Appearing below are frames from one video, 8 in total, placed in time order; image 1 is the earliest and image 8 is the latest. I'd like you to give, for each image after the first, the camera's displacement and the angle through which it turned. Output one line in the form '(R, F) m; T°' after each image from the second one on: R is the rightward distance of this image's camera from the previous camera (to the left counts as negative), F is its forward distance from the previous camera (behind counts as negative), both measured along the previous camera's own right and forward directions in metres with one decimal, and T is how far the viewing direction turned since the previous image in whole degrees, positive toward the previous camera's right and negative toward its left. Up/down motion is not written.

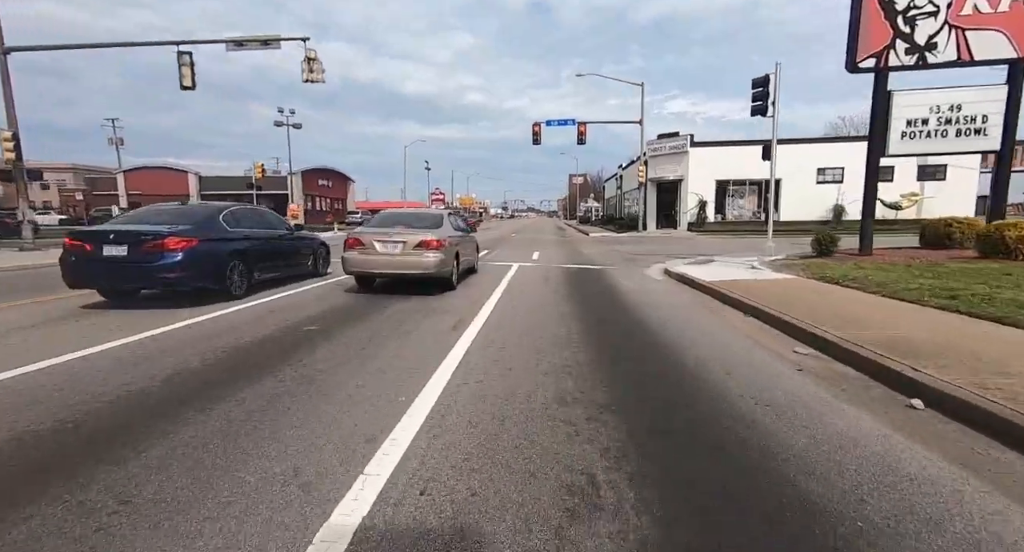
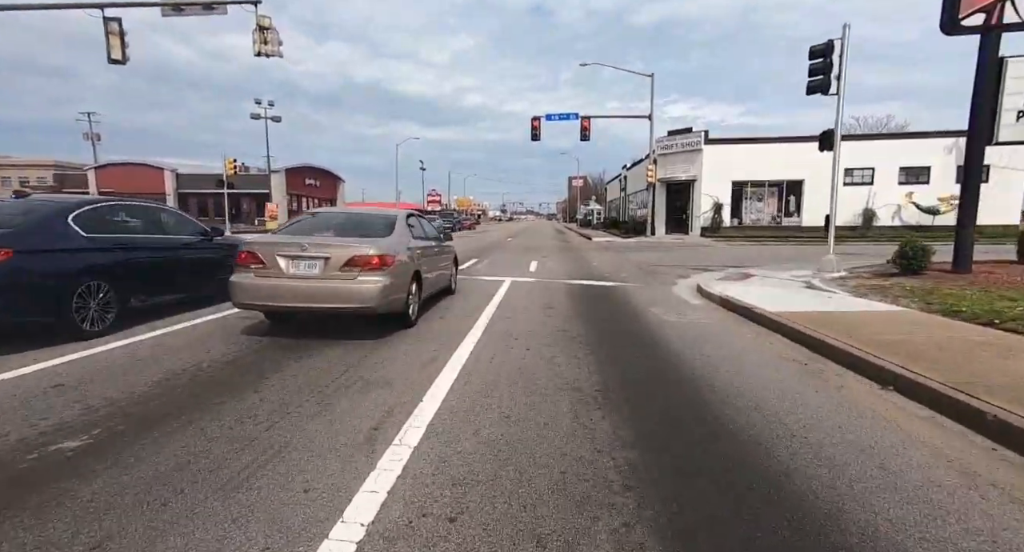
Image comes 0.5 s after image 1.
(+0.2, +3.1) m; 0°
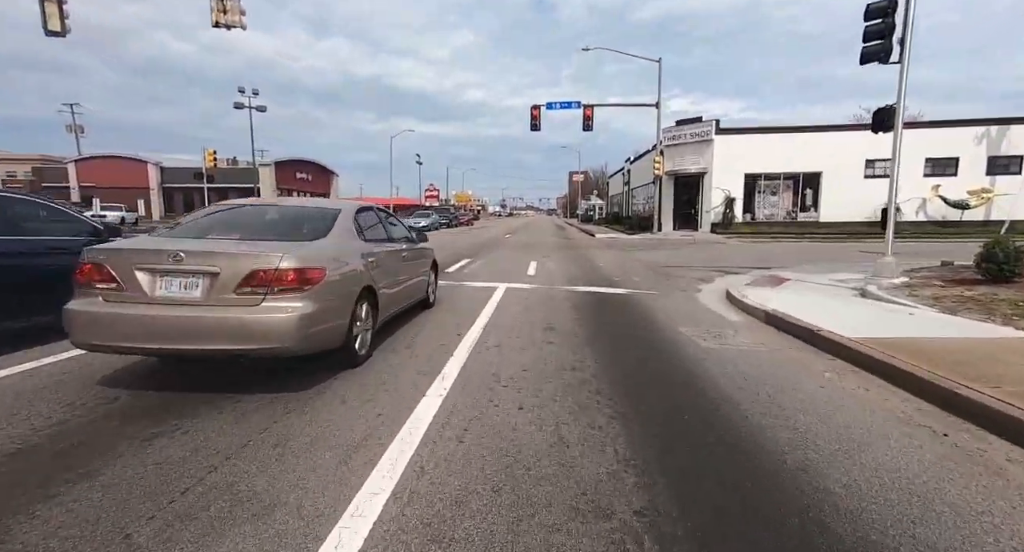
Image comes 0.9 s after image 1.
(+0.1, +1.9) m; 0°
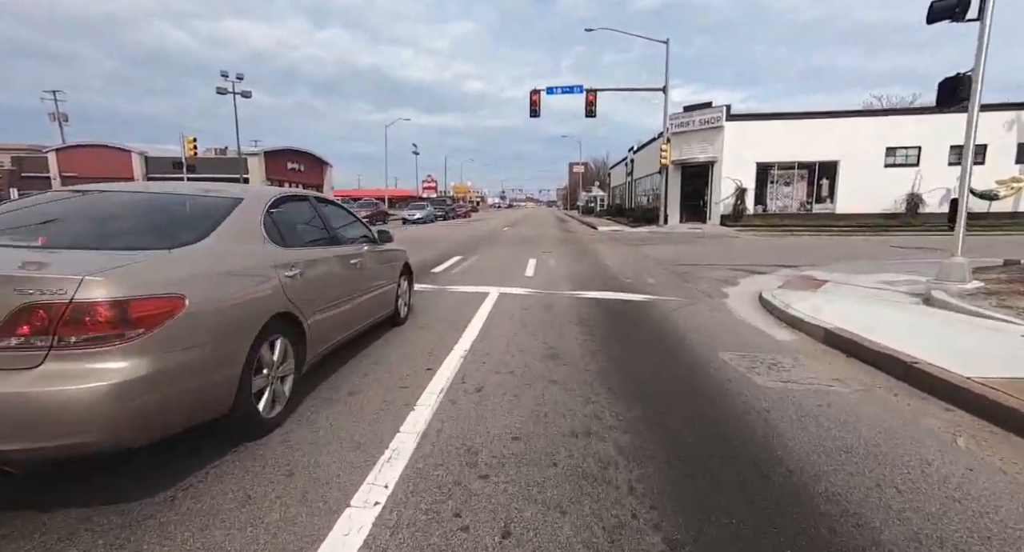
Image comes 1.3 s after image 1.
(+0.1, +1.6) m; 0°
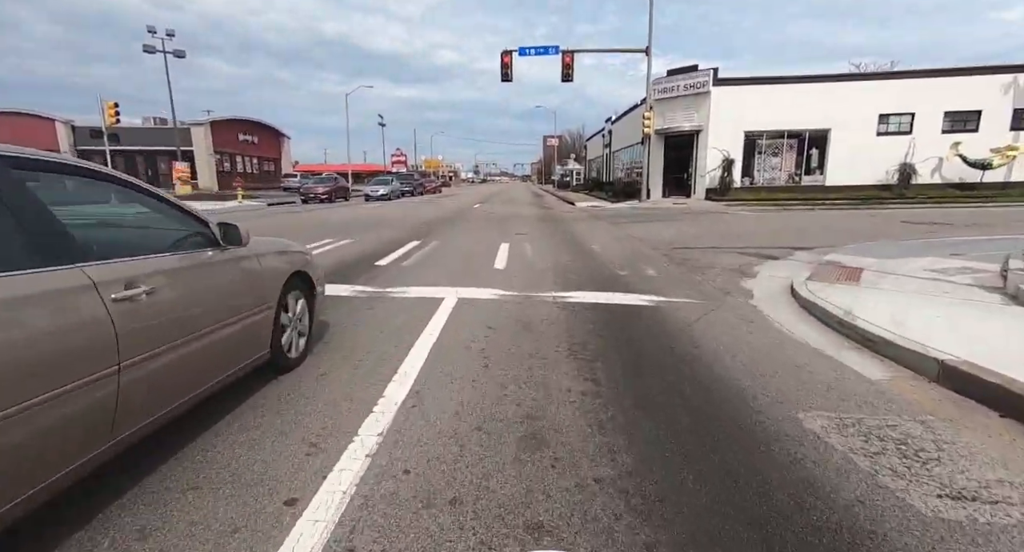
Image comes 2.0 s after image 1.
(+0.2, +2.2) m; +3°
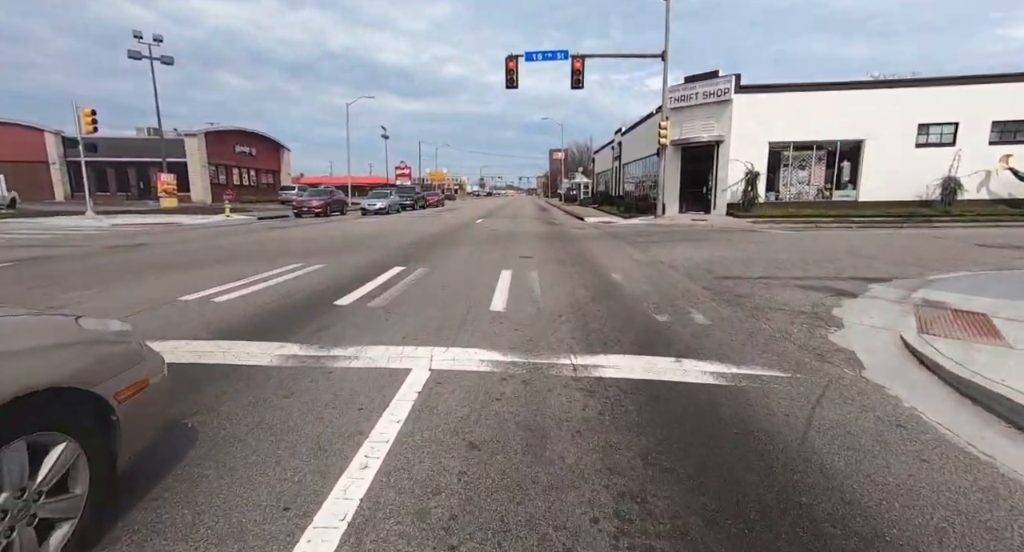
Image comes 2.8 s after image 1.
(0.0, +2.2) m; -1°
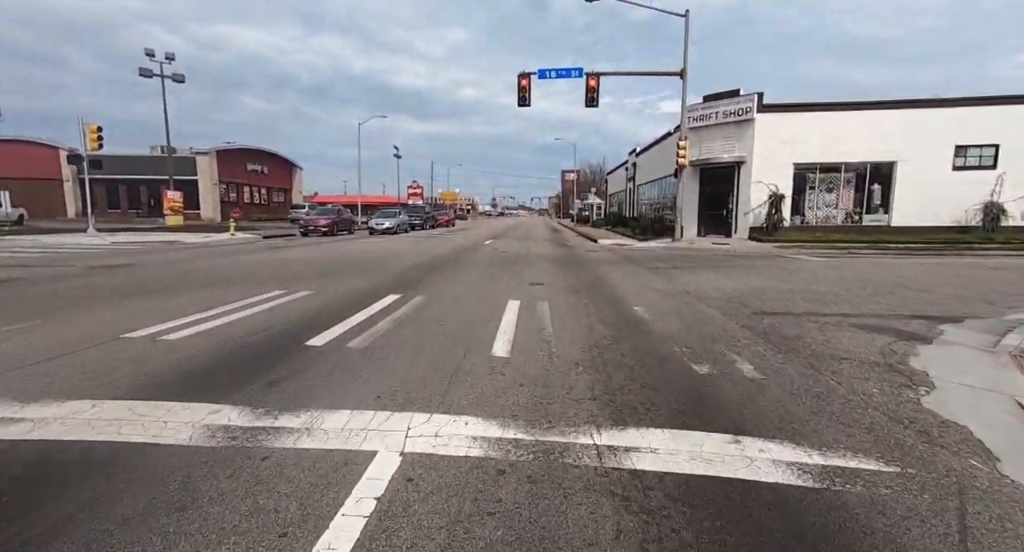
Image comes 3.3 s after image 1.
(0.0, +1.2) m; -1°
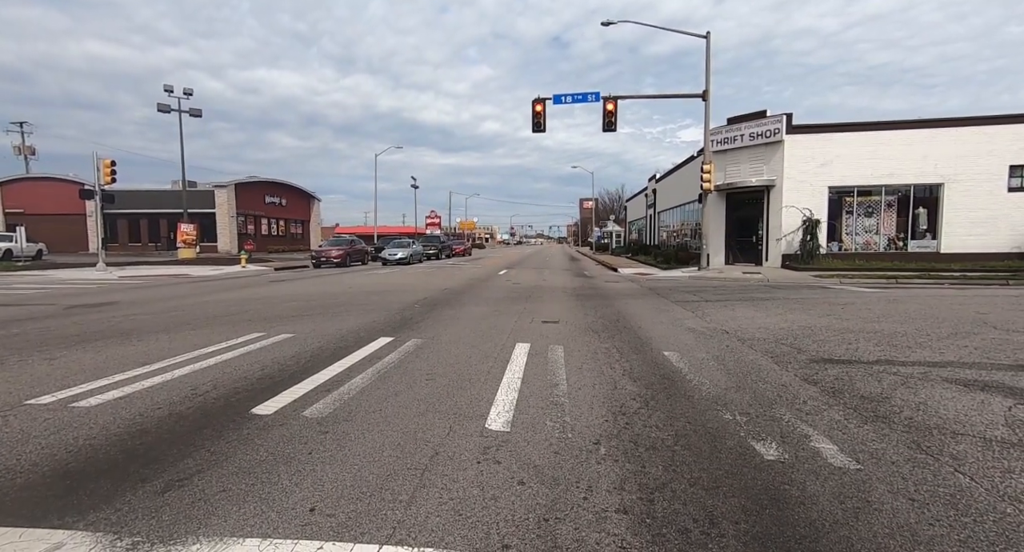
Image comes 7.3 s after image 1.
(+0.2, +1.3) m; -2°
